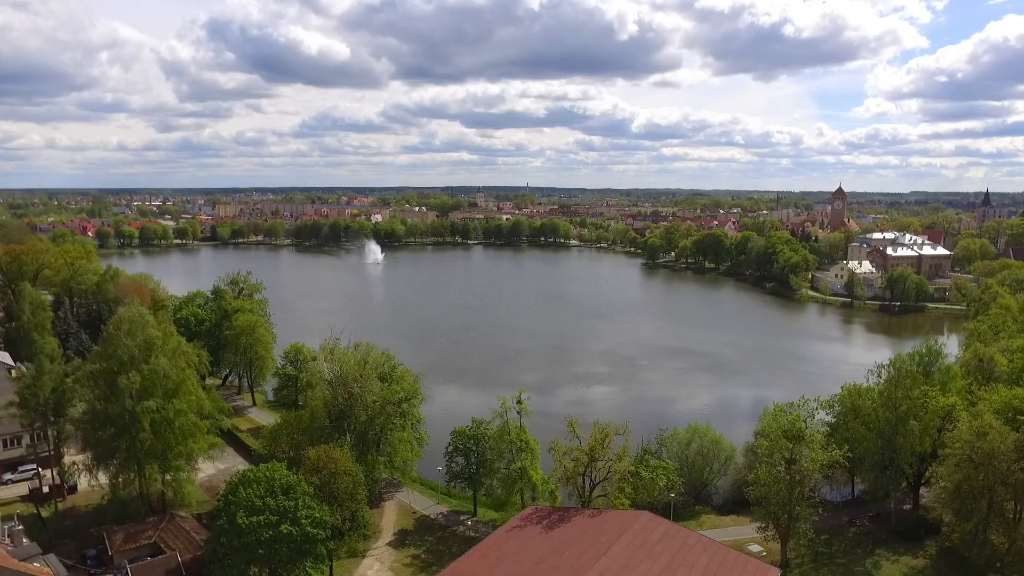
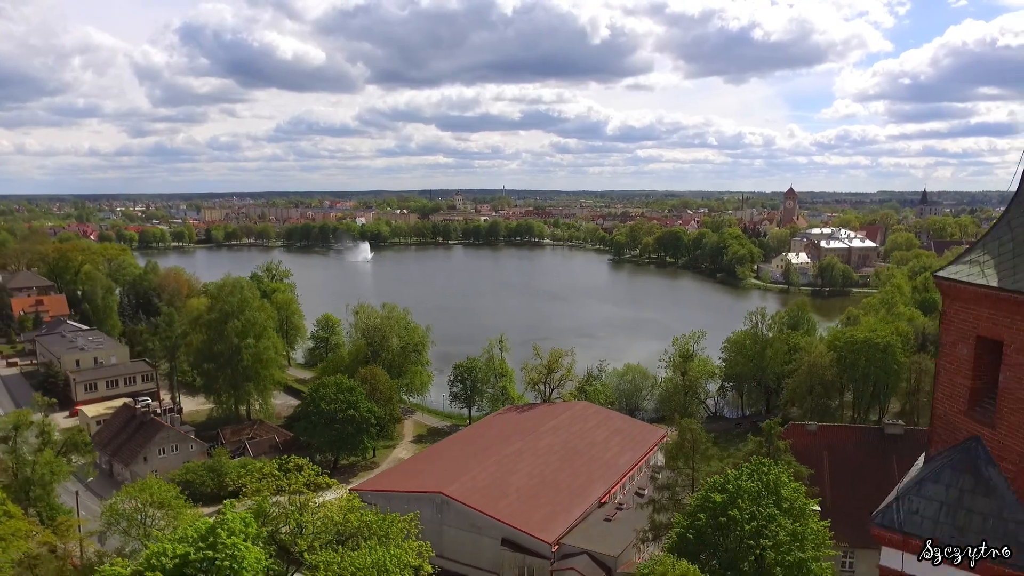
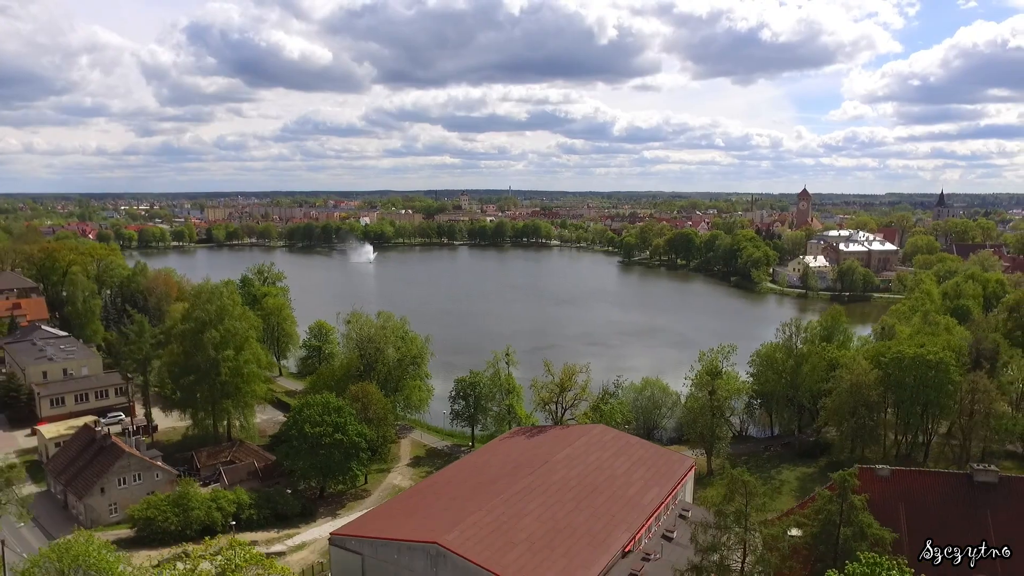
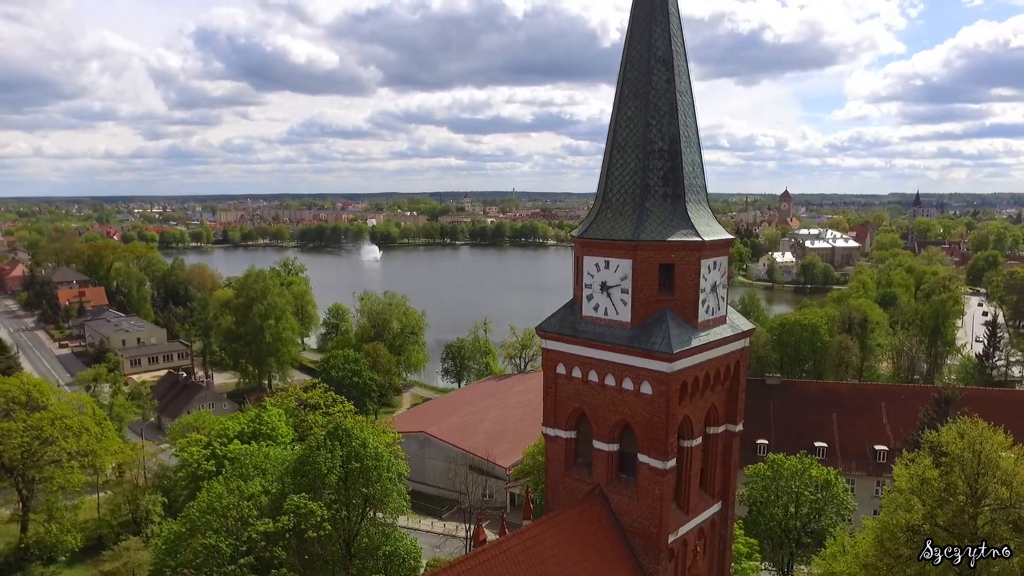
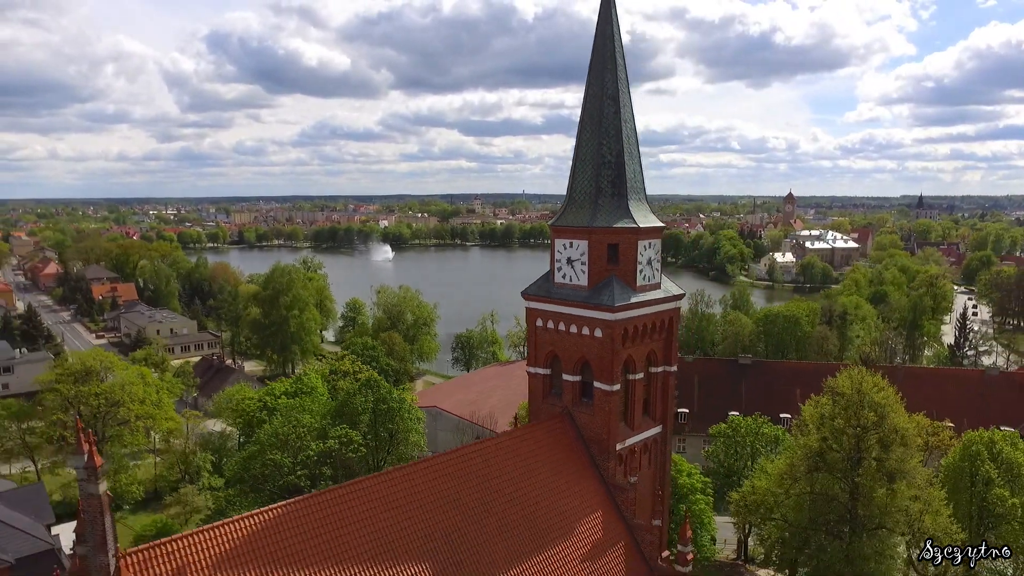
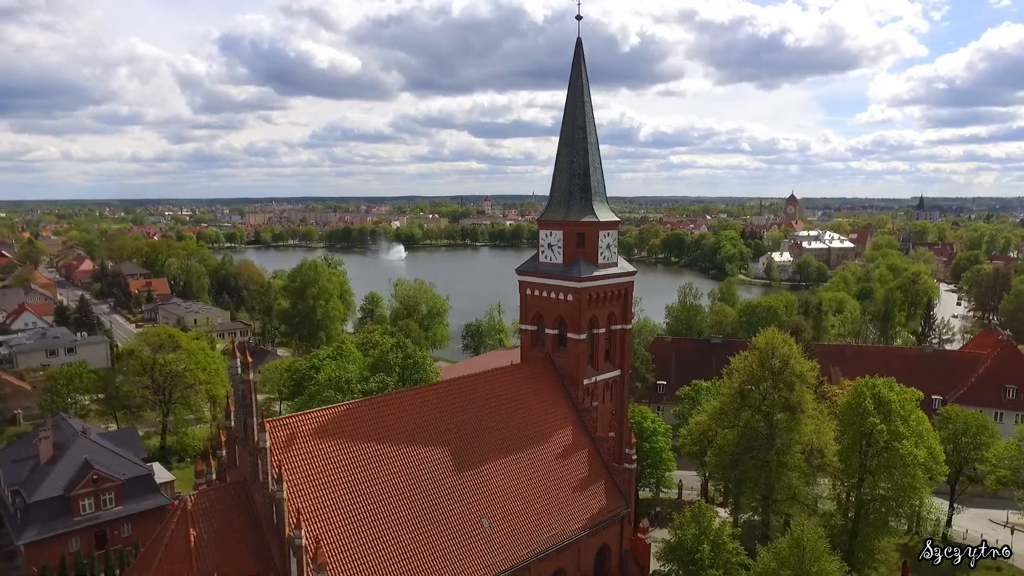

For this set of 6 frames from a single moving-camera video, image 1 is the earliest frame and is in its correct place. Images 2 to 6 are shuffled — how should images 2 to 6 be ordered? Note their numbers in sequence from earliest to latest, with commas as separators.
3, 2, 4, 5, 6
